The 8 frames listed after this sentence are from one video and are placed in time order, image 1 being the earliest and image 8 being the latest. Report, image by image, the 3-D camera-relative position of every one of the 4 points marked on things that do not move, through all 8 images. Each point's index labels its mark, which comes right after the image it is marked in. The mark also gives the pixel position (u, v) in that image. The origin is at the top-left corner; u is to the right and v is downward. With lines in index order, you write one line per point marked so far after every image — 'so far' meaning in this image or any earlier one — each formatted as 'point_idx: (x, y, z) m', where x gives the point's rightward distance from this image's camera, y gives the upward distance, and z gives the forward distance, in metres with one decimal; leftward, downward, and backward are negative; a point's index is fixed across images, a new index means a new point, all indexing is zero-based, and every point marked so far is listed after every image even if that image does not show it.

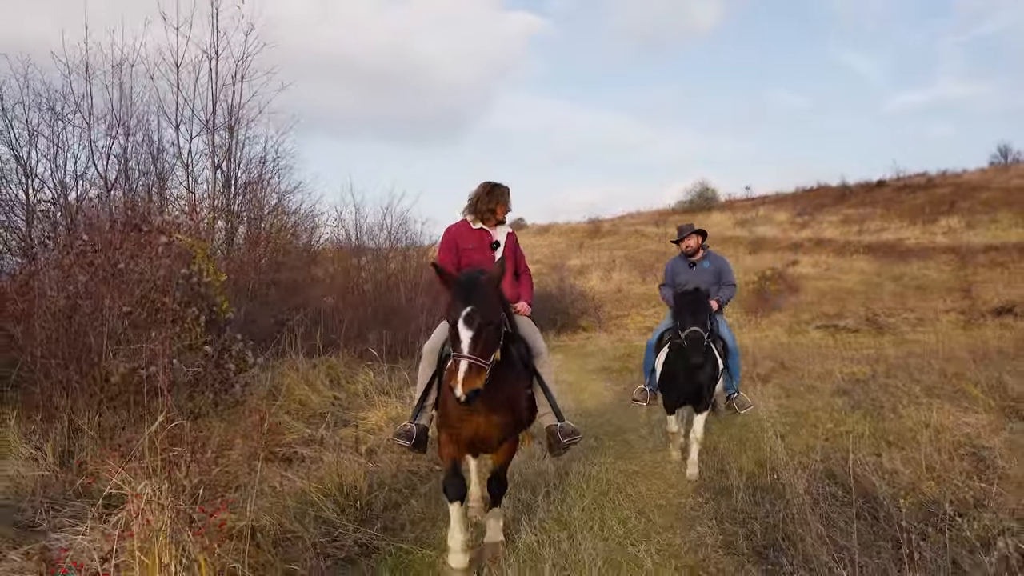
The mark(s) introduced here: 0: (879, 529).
0: (+1.9, -1.1, +3.9) m
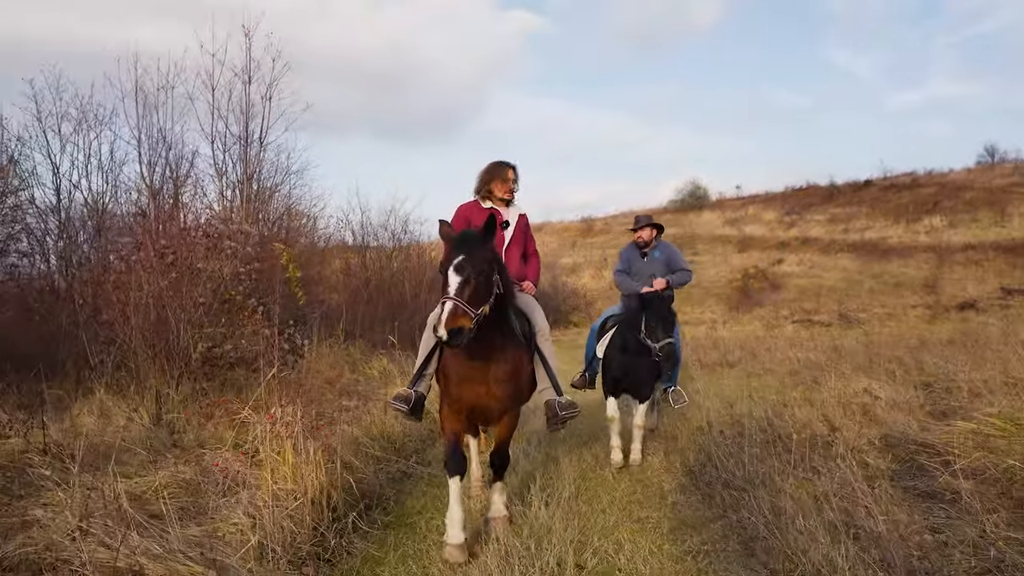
0: (+1.9, -1.1, +5.6) m
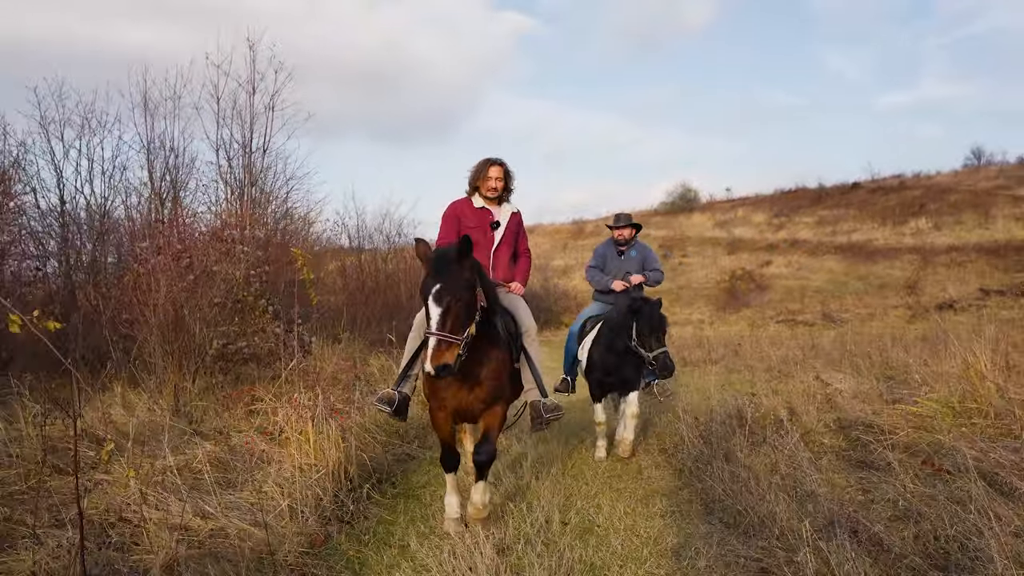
0: (+1.8, -1.1, +6.3) m
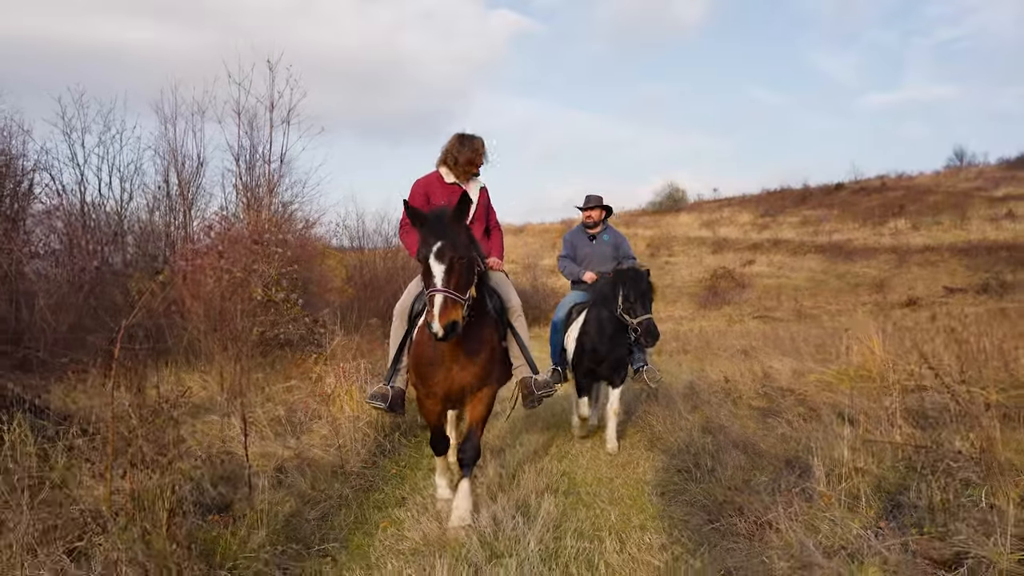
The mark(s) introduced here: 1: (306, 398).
0: (+1.8, -1.0, +7.9) m
1: (-2.0, -1.0, +7.5) m
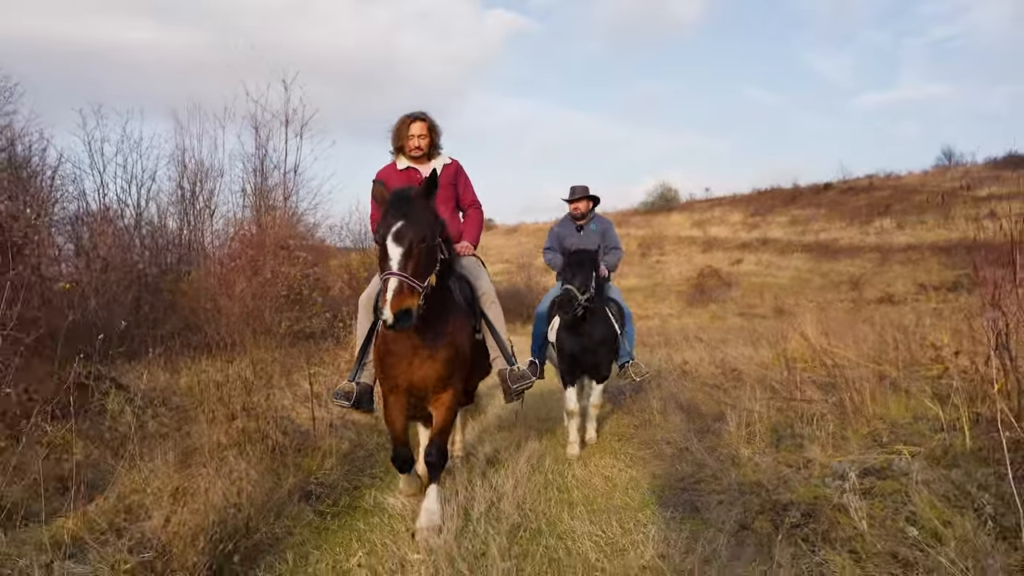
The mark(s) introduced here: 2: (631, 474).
0: (+1.7, -1.0, +9.4) m
1: (-2.0, -1.0, +9.0) m
2: (+0.7, -1.1, +4.7) m
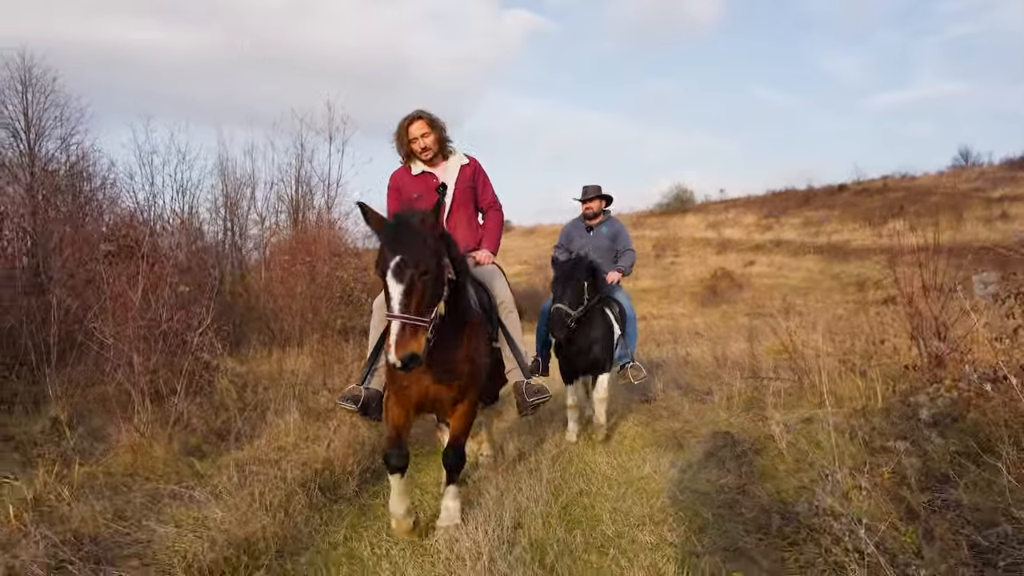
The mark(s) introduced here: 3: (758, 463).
0: (+2.1, -1.1, +11.0) m
1: (-1.6, -1.1, +10.7) m
2: (+1.0, -1.2, +6.4) m
3: (+1.4, -1.0, +4.6) m
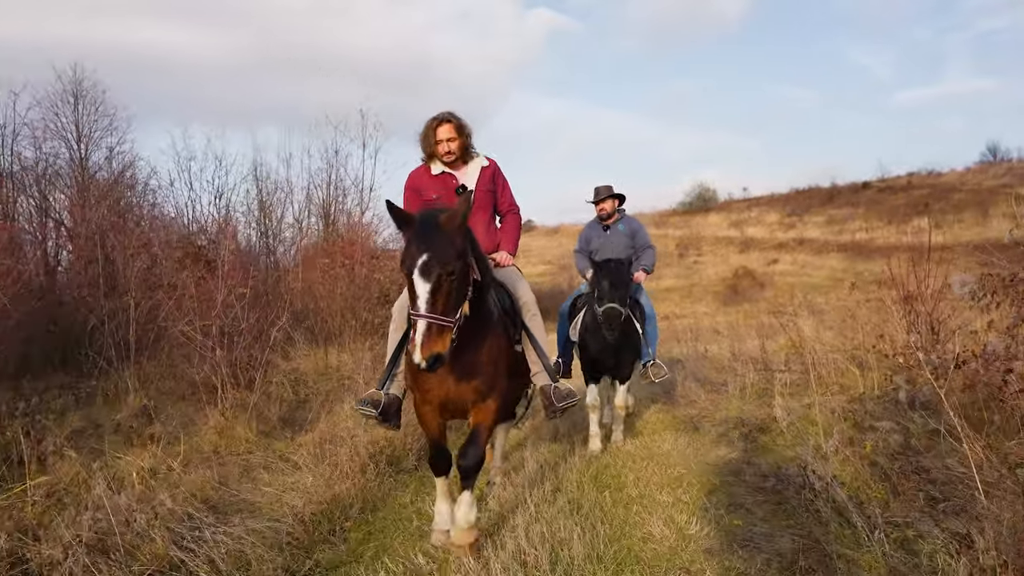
0: (+2.5, -1.1, +11.7) m
1: (-1.2, -1.1, +11.5) m
2: (+1.3, -1.2, +7.1) m
3: (+1.7, -1.0, +5.3) m
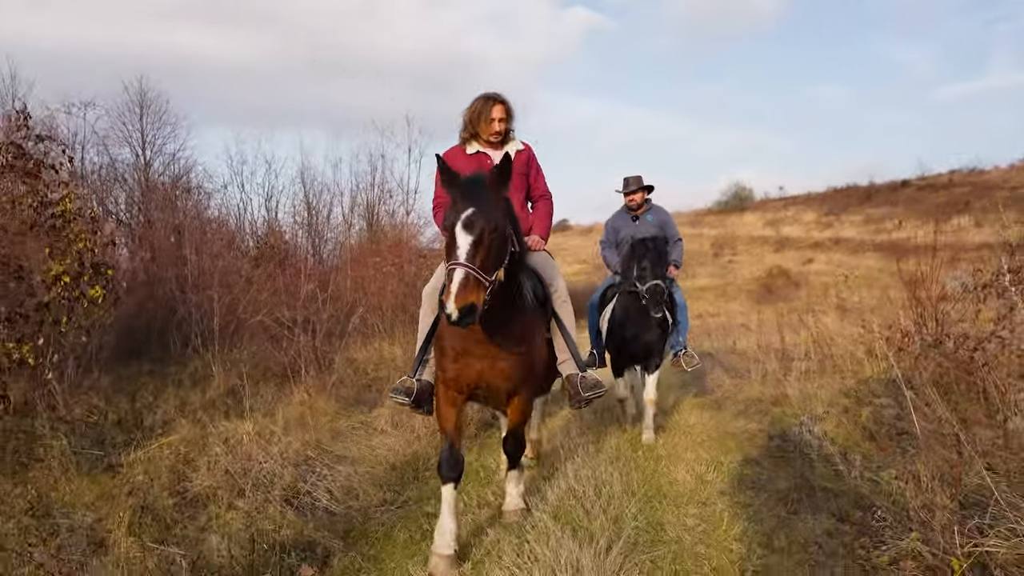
0: (+3.2, -1.0, +12.5) m
1: (-0.6, -1.0, +12.4) m
2: (+1.7, -1.1, +7.9) m
3: (+2.0, -1.0, +6.1) m
